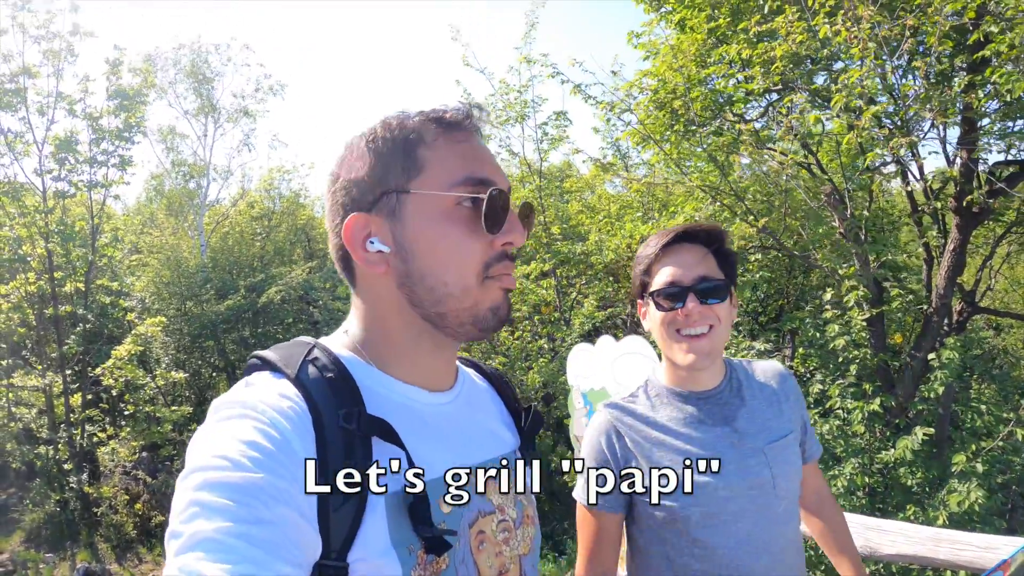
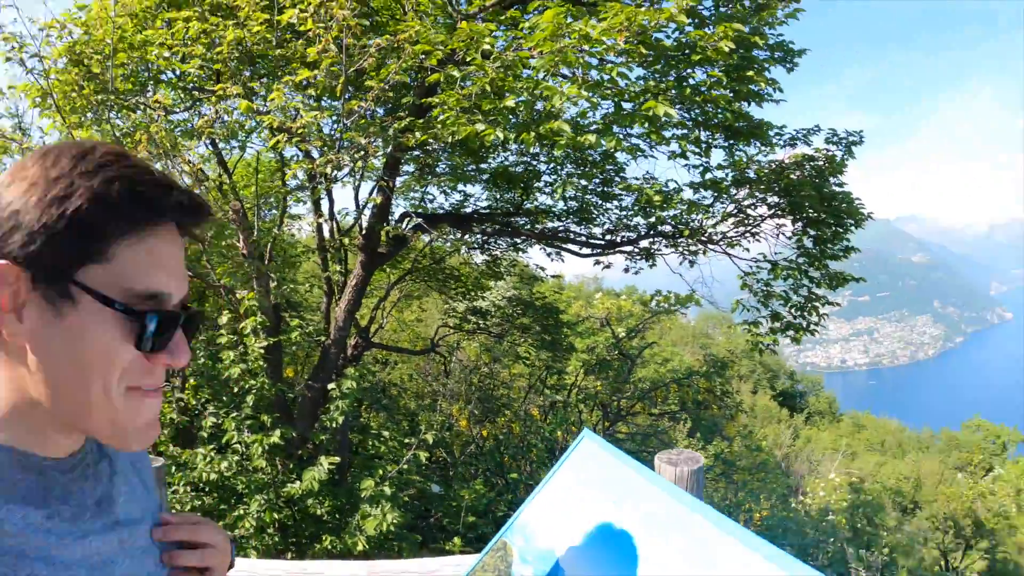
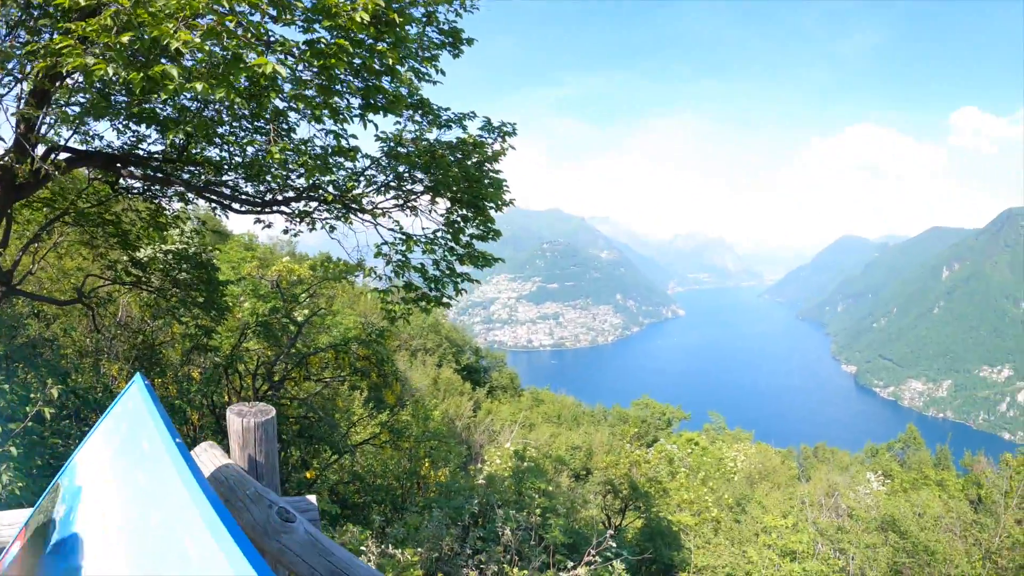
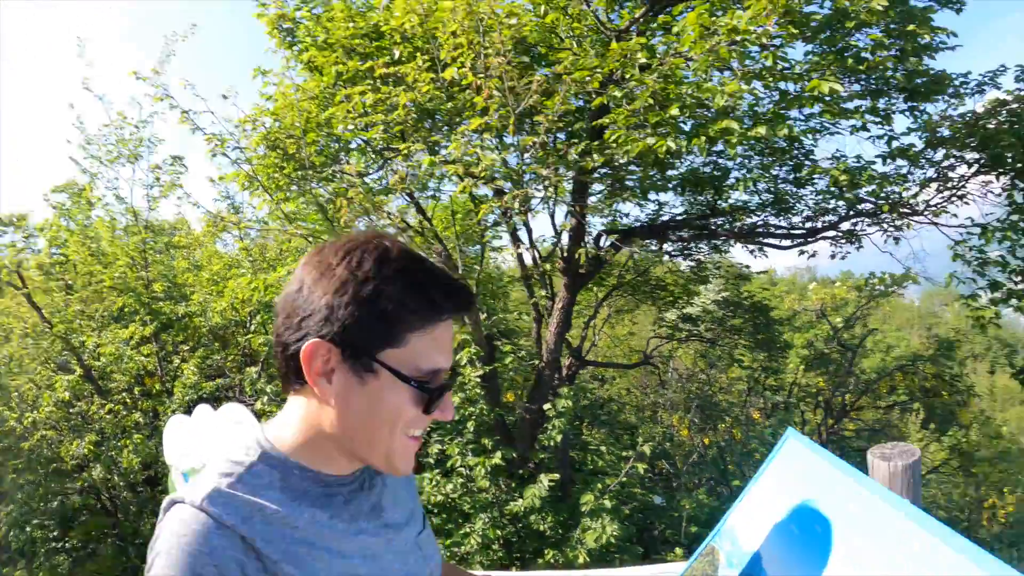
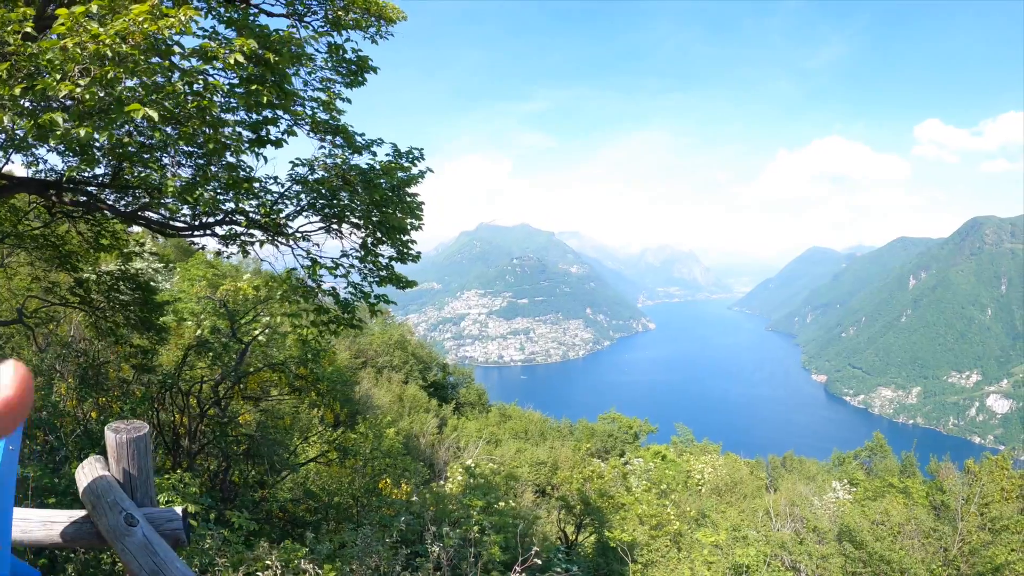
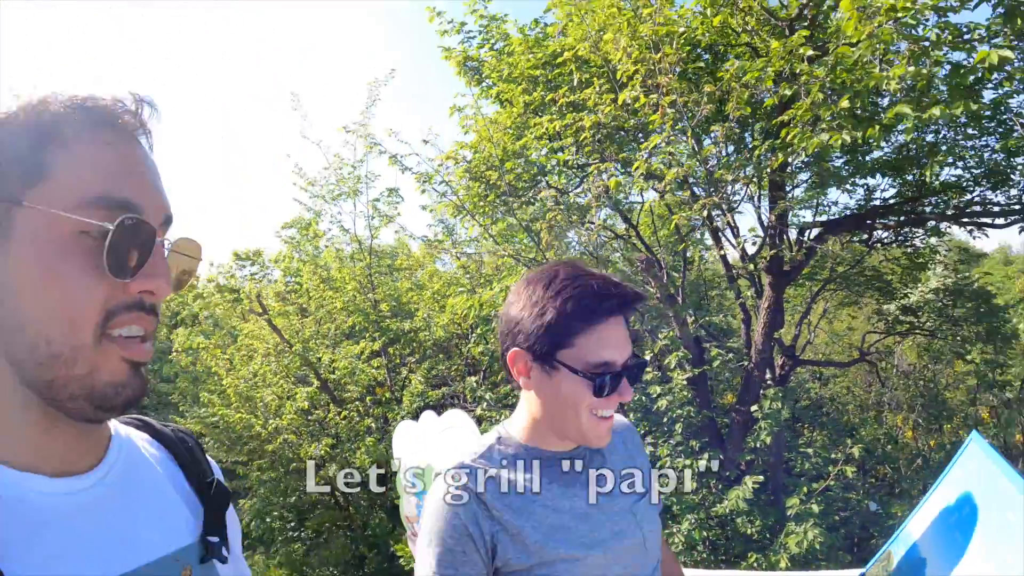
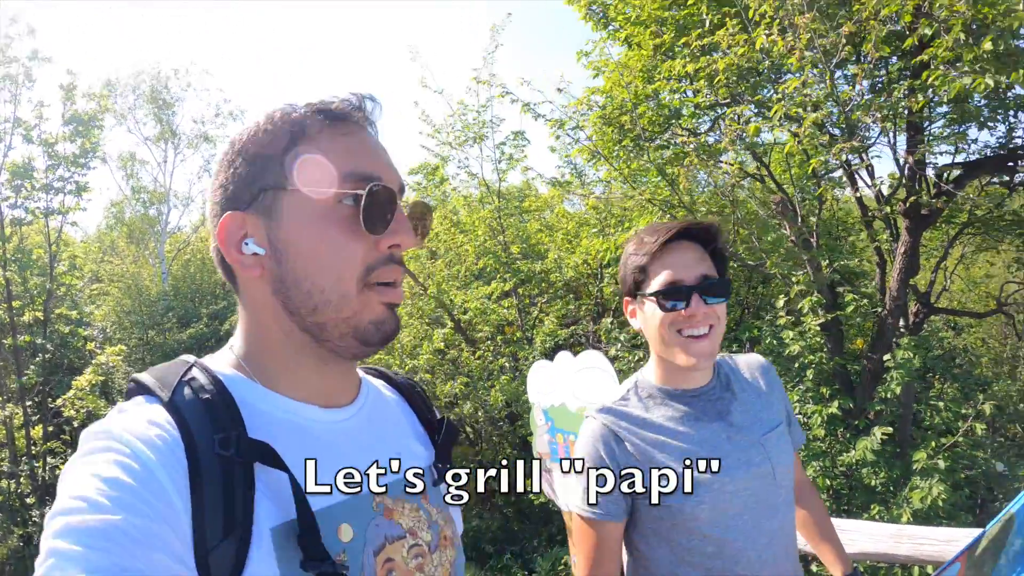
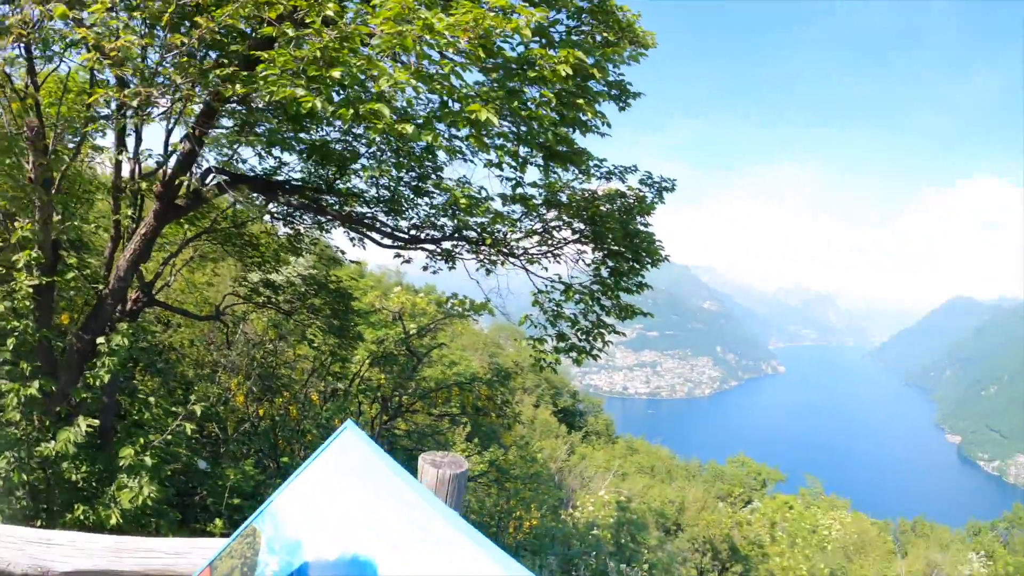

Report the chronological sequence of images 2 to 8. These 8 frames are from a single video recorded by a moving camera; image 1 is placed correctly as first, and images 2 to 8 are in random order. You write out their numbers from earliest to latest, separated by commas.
7, 6, 4, 2, 8, 3, 5
